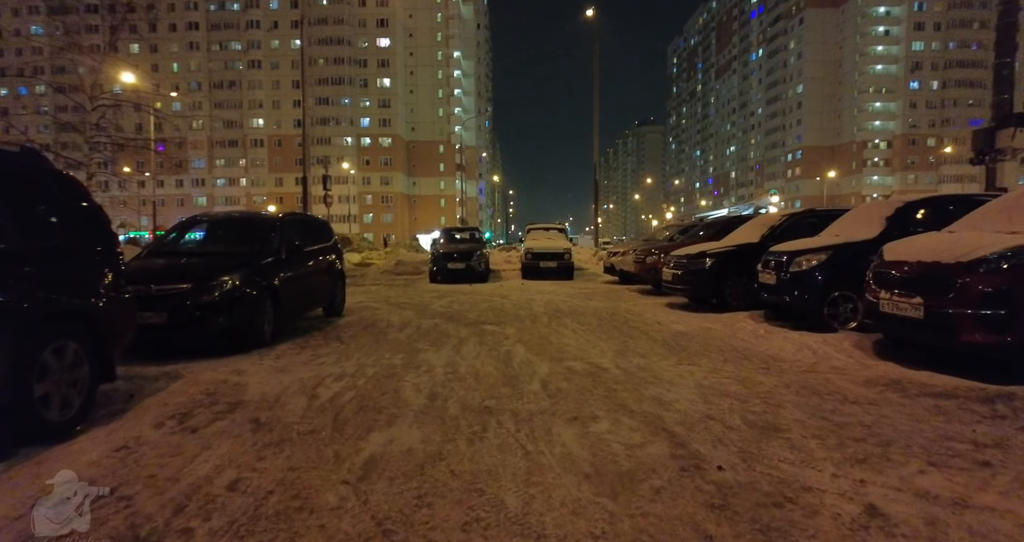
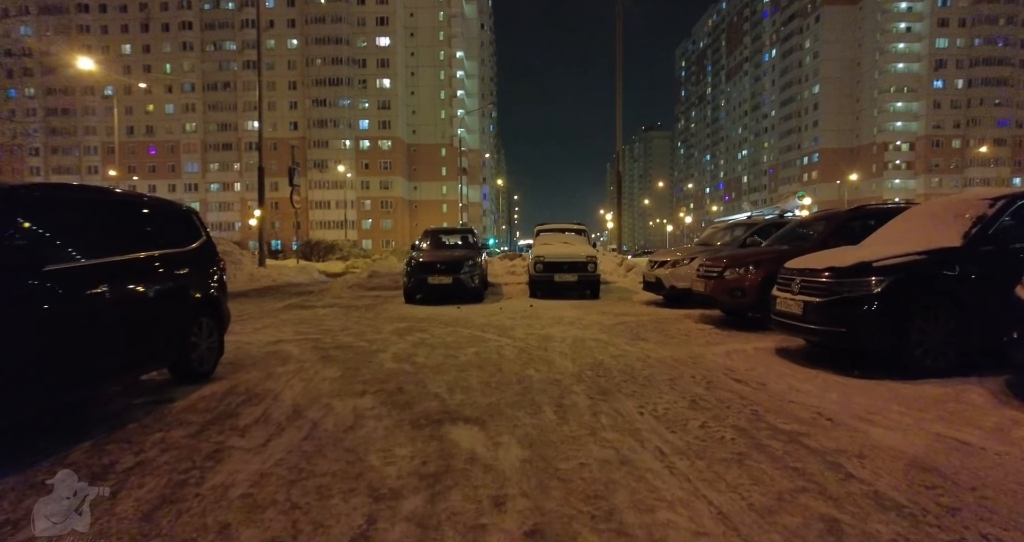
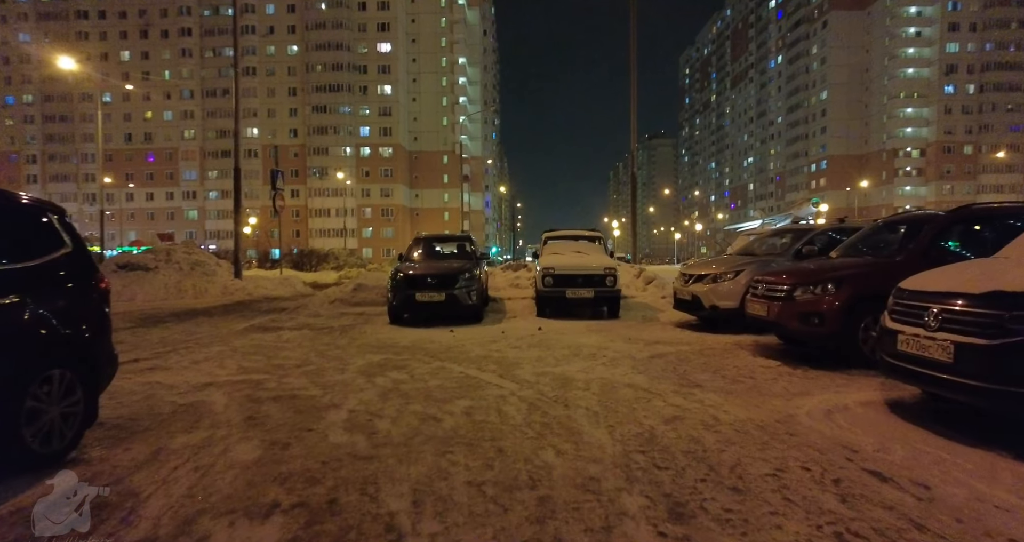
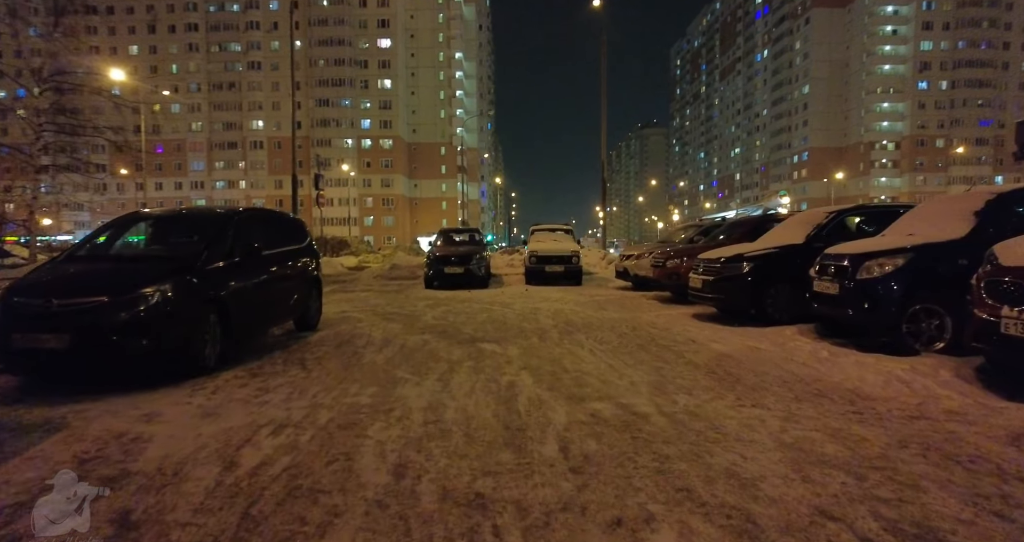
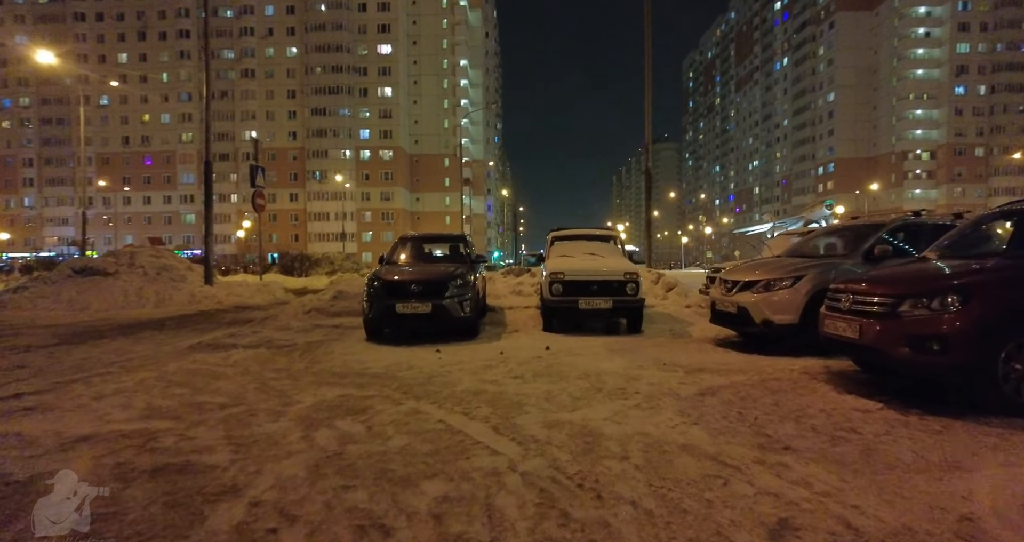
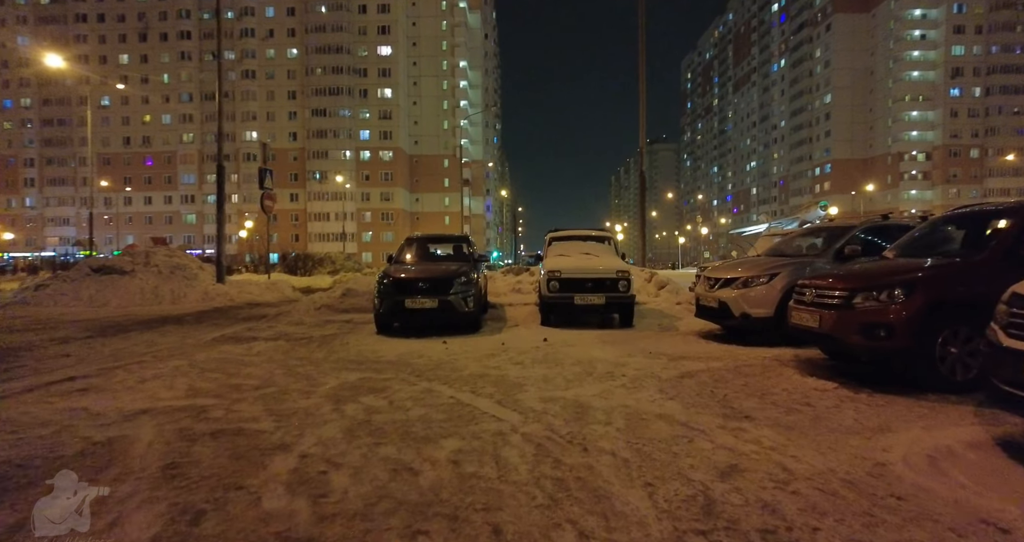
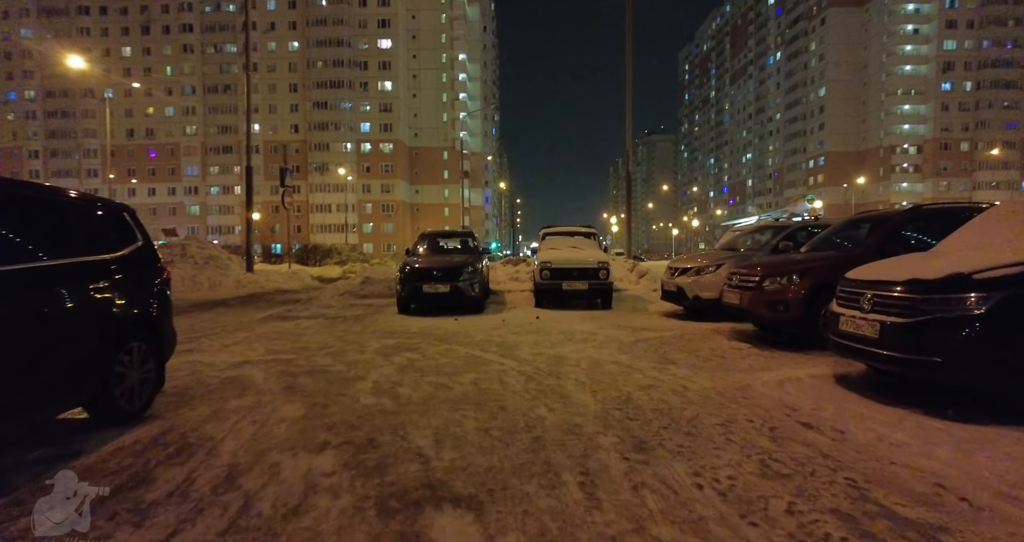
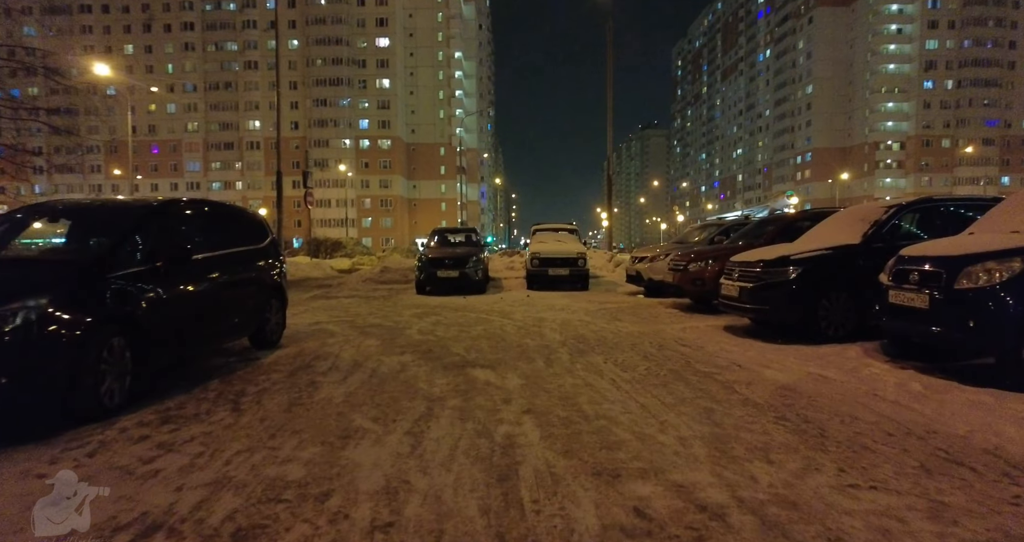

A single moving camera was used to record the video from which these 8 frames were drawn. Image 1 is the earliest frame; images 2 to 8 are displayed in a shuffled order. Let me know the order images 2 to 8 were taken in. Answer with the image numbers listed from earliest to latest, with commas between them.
4, 8, 2, 7, 3, 6, 5
